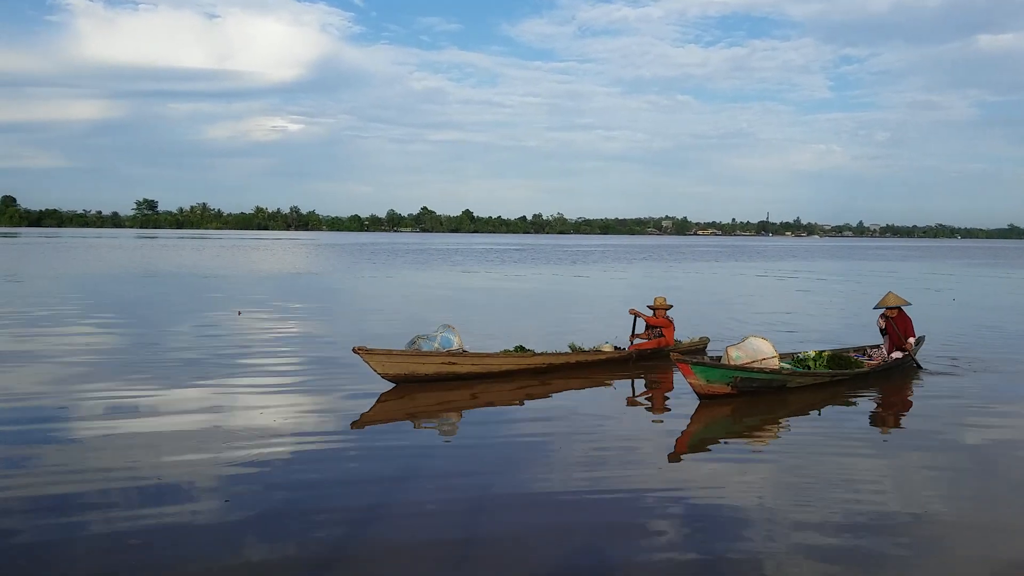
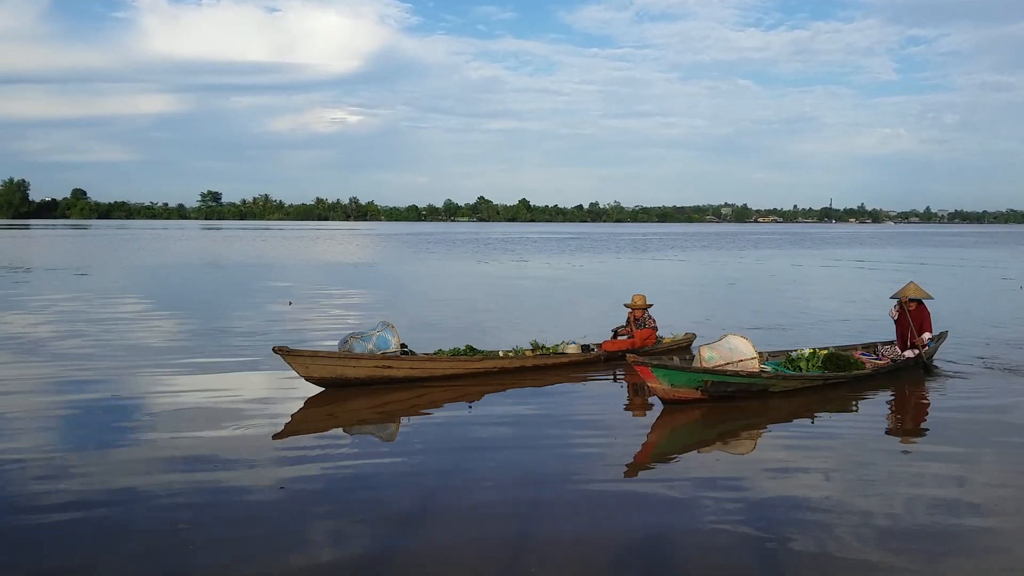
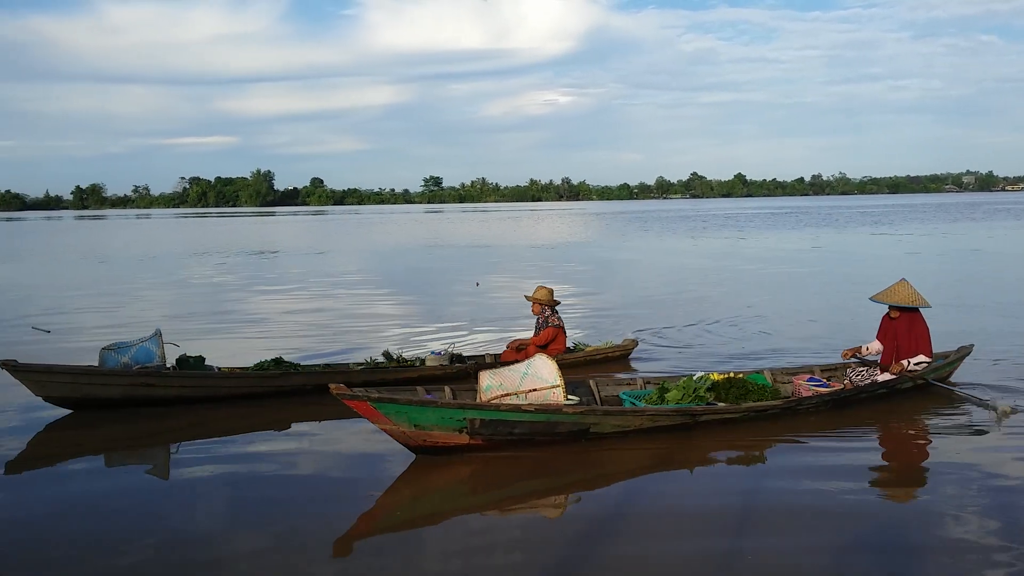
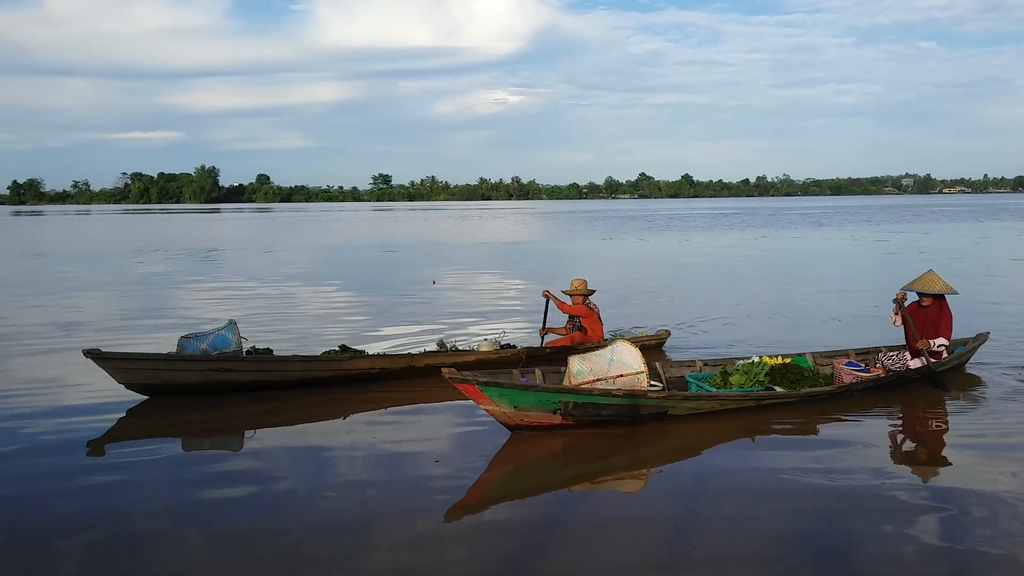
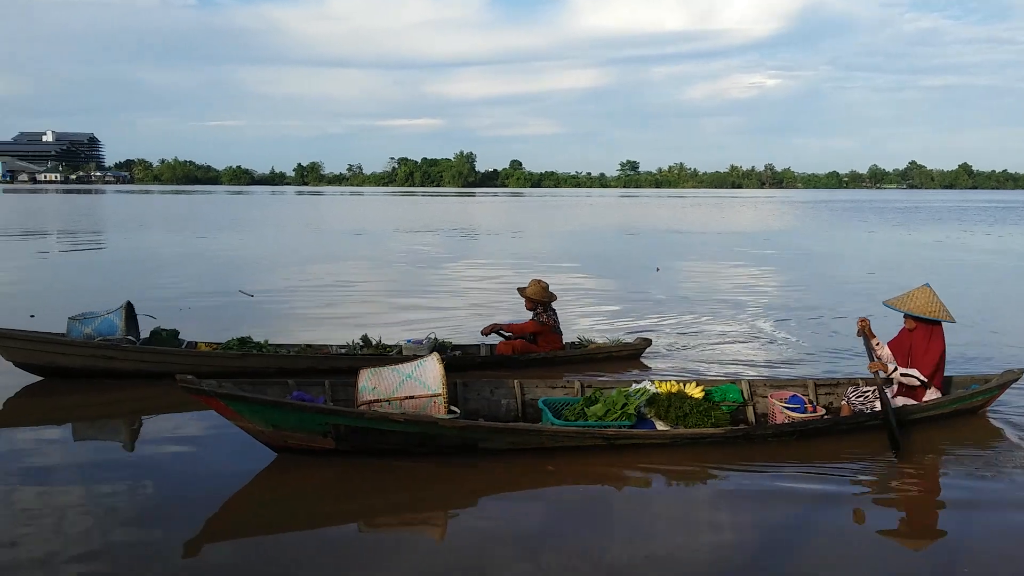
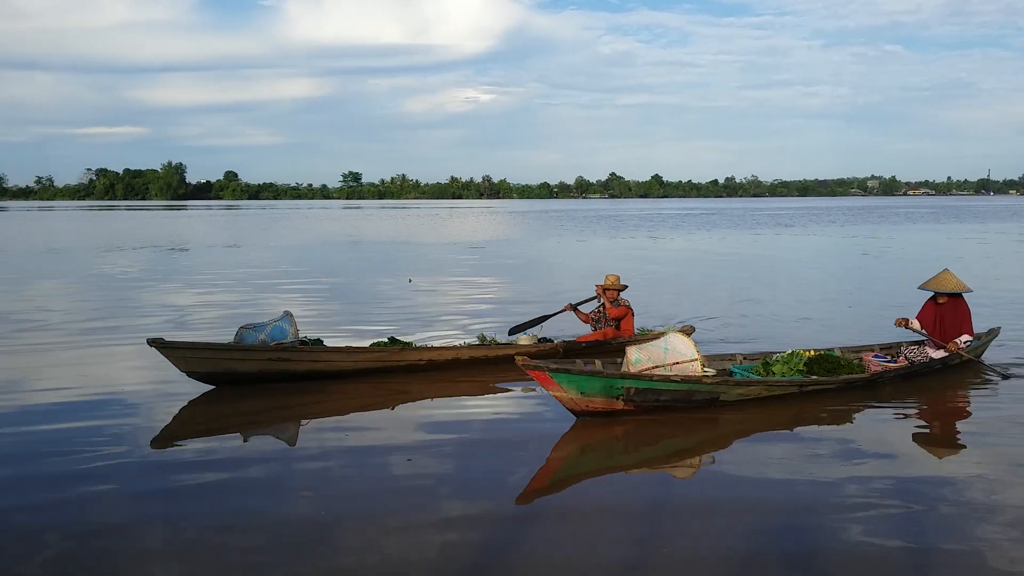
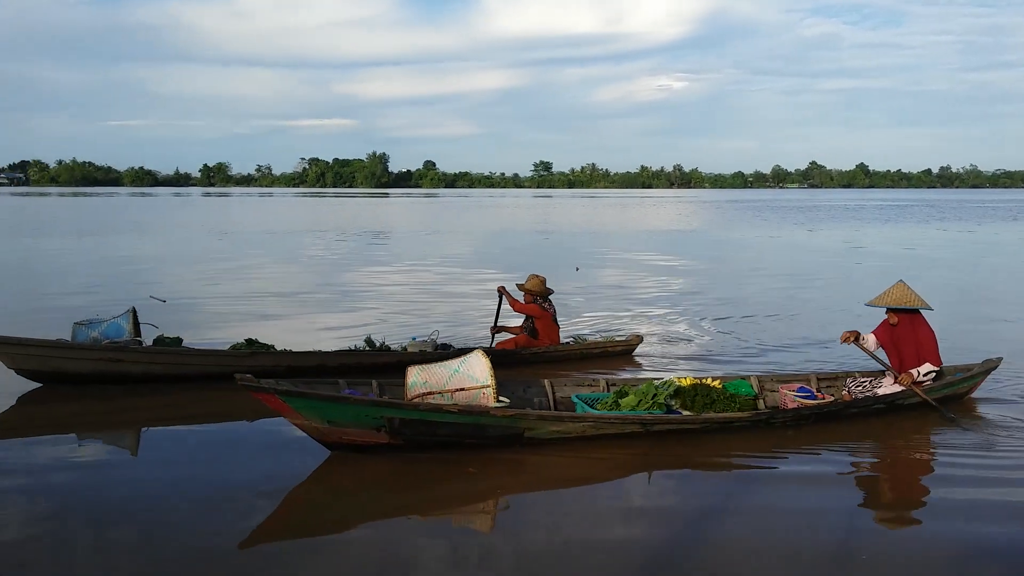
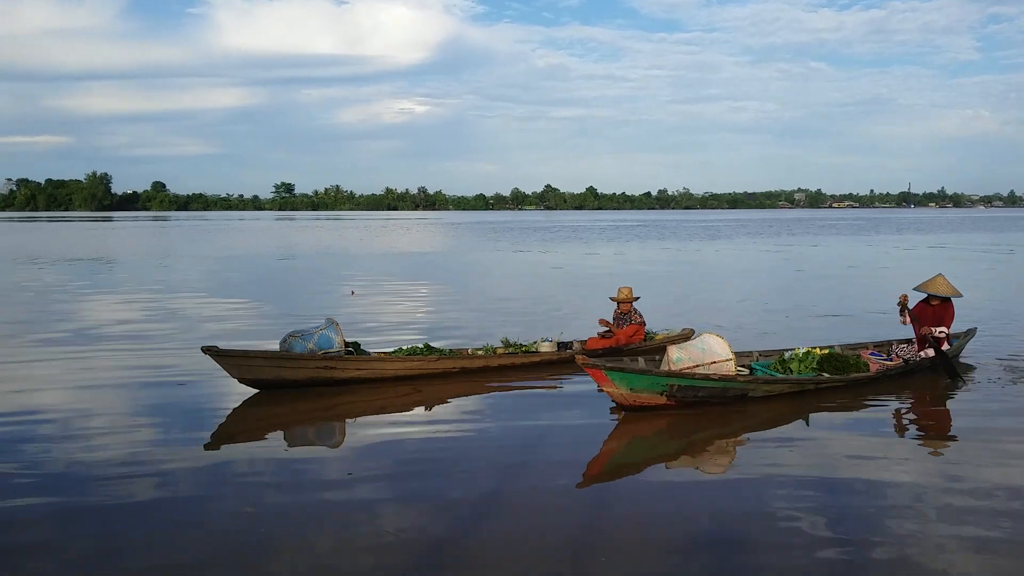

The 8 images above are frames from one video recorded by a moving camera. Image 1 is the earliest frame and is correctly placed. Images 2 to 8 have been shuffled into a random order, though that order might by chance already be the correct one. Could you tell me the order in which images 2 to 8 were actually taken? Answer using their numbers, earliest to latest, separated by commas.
2, 8, 6, 4, 3, 7, 5
